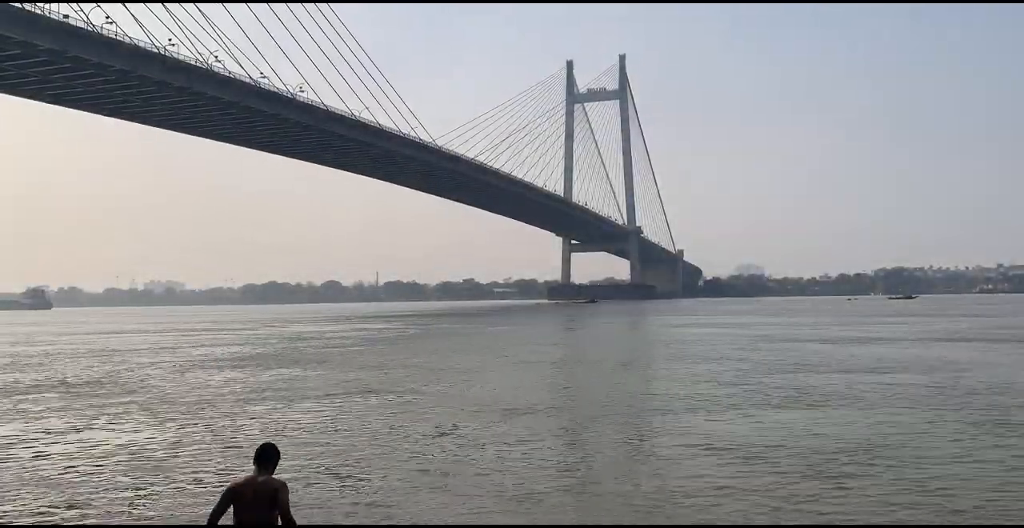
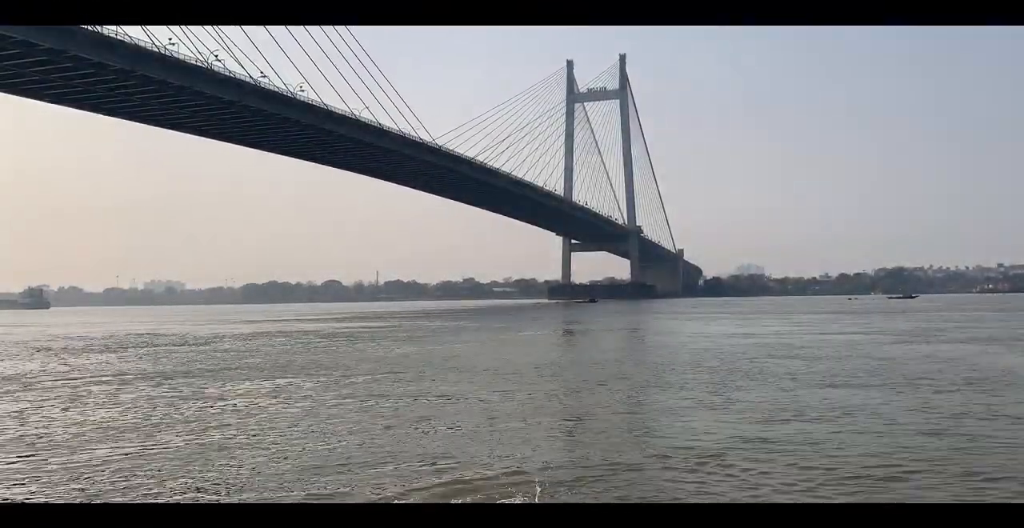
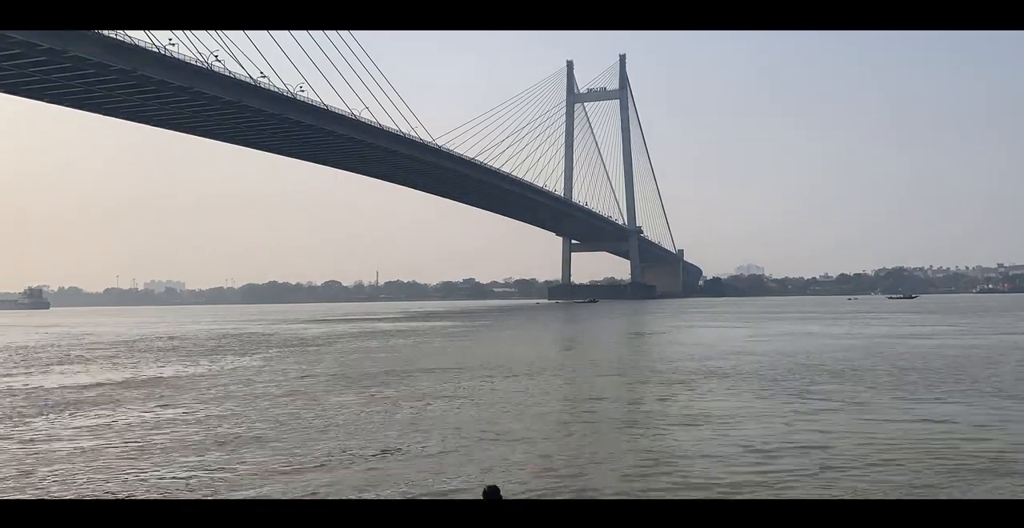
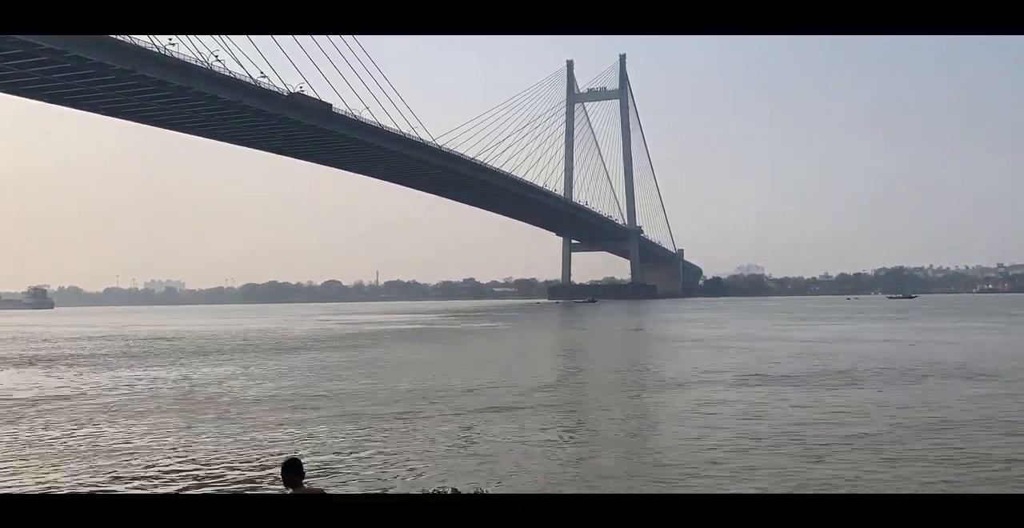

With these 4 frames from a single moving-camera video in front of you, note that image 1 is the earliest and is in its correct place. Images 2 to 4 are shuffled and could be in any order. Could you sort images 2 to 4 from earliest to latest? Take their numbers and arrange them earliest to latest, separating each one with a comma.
2, 3, 4
